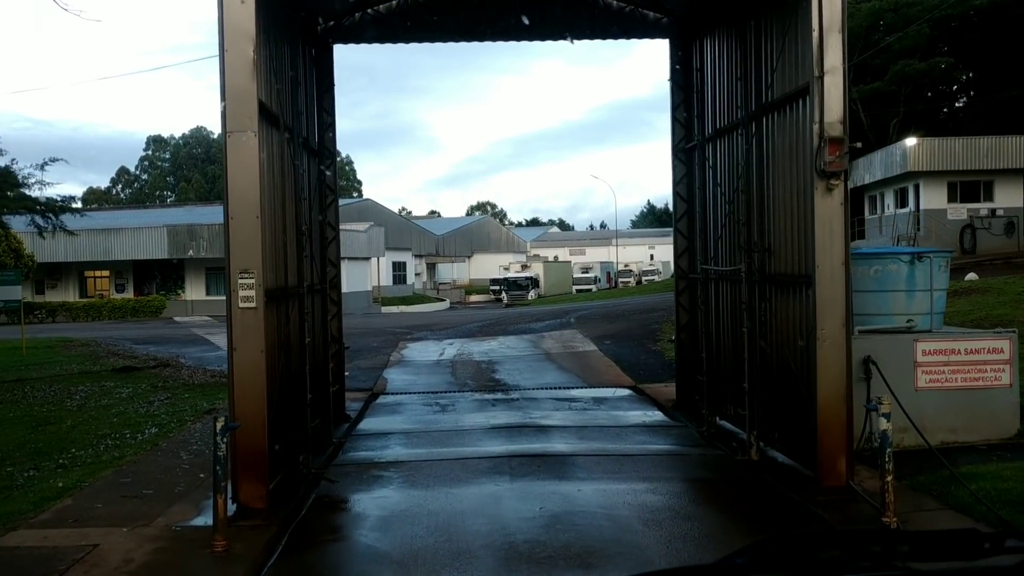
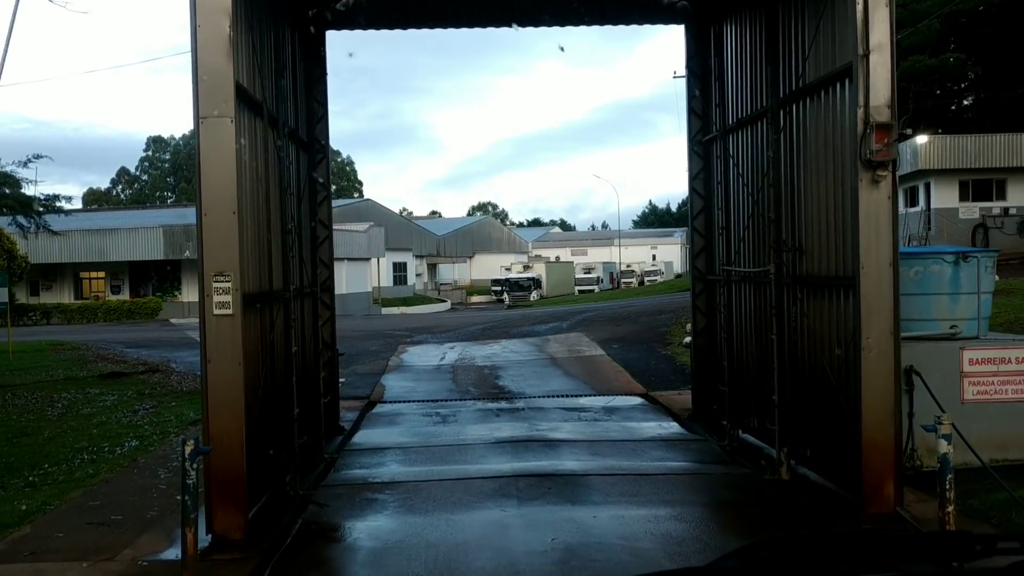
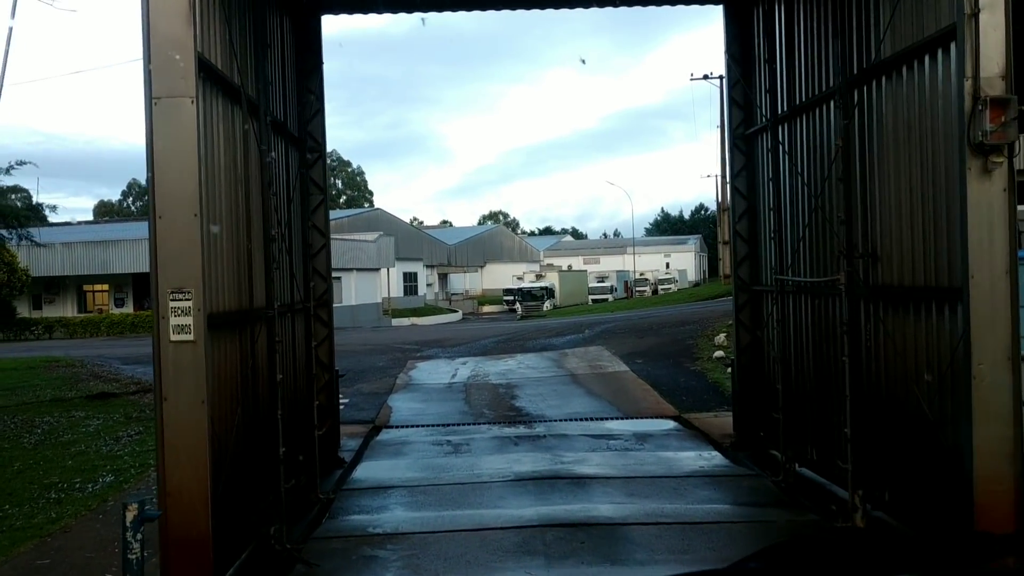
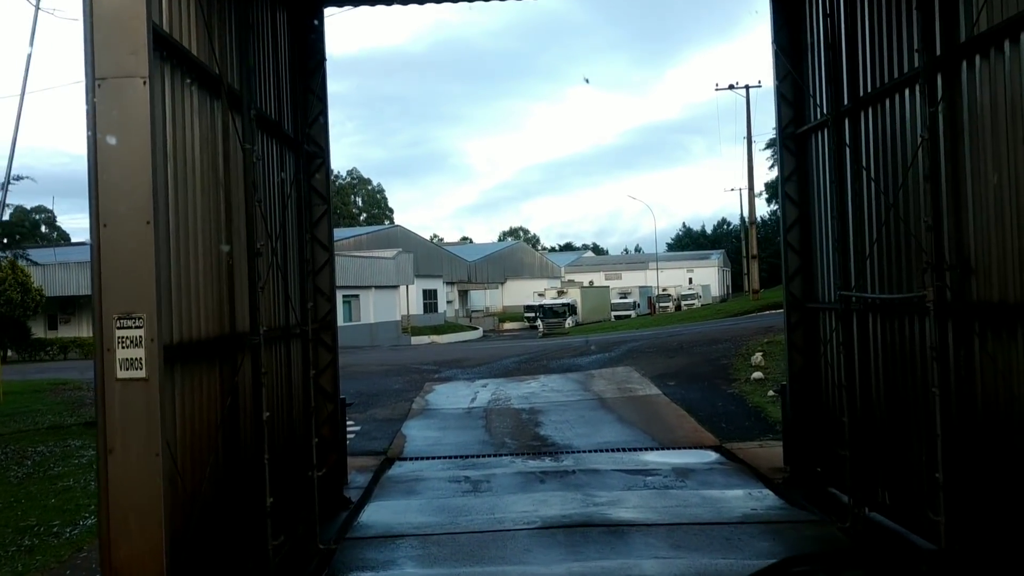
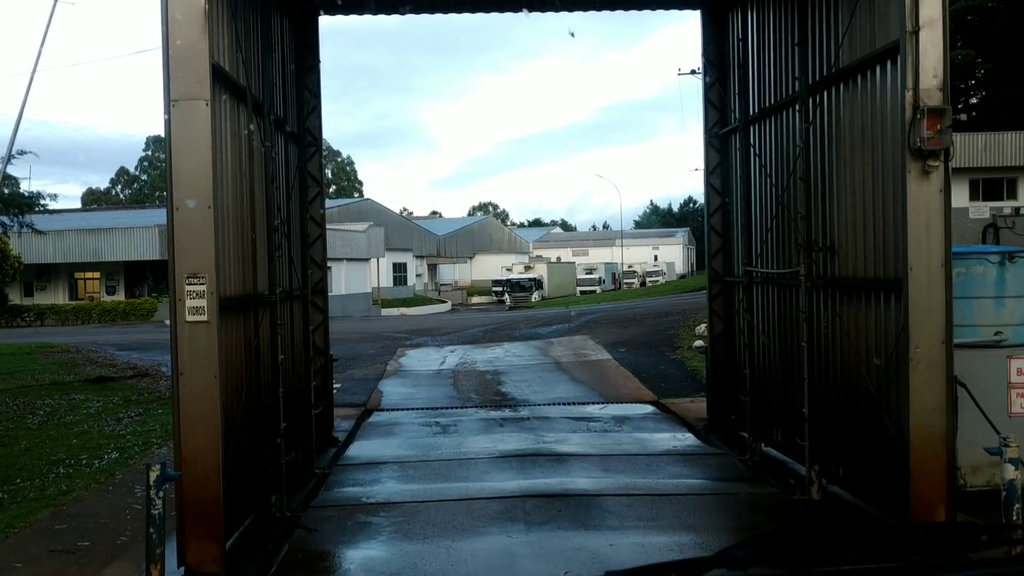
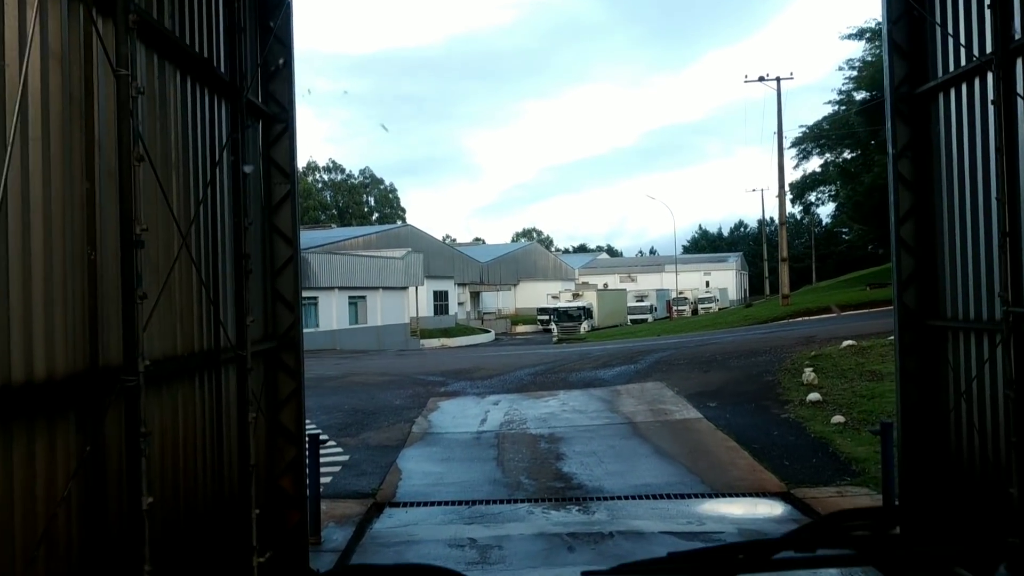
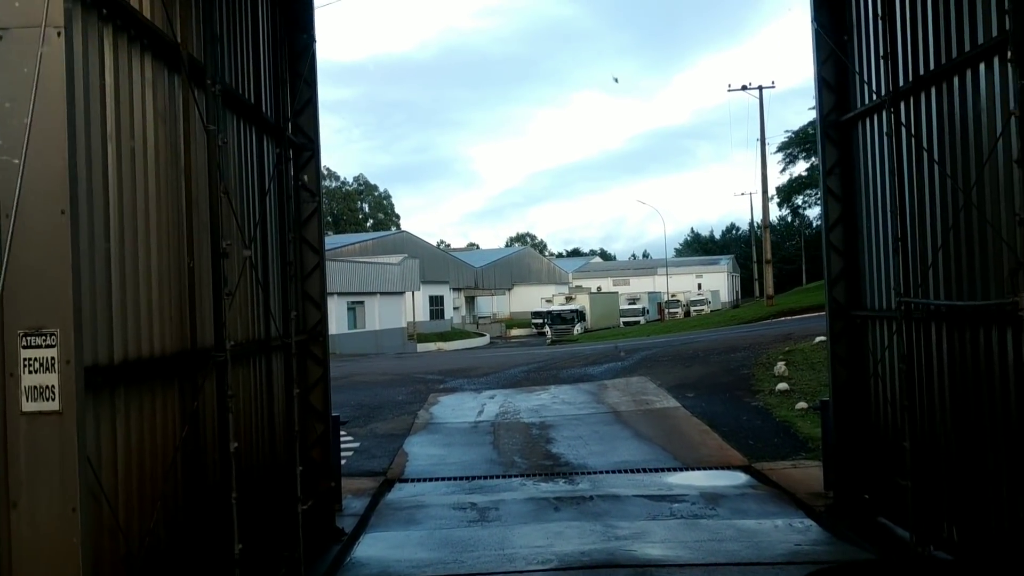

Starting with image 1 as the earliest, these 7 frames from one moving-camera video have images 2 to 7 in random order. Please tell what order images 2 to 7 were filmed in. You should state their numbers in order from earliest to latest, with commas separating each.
2, 5, 3, 4, 7, 6
